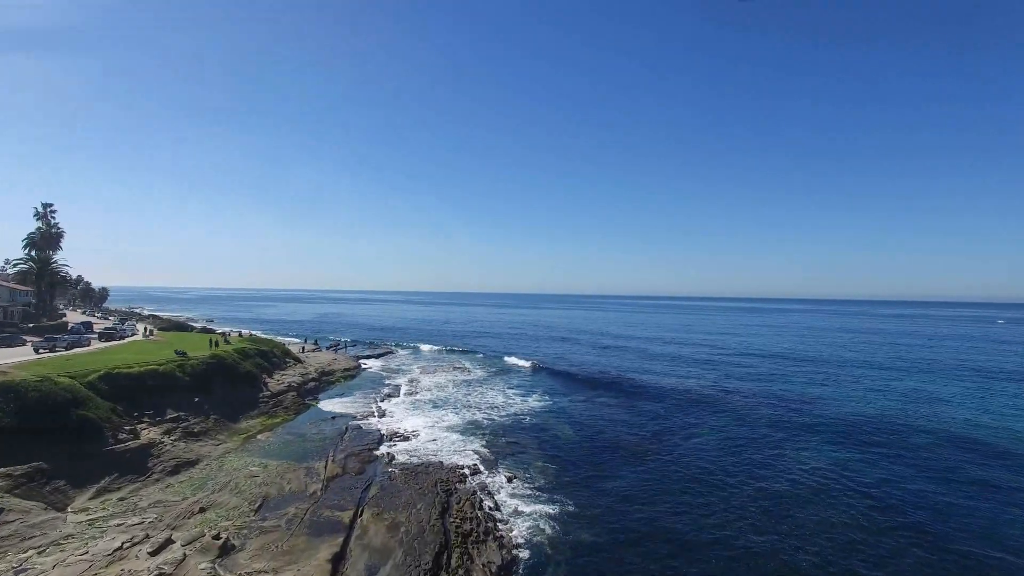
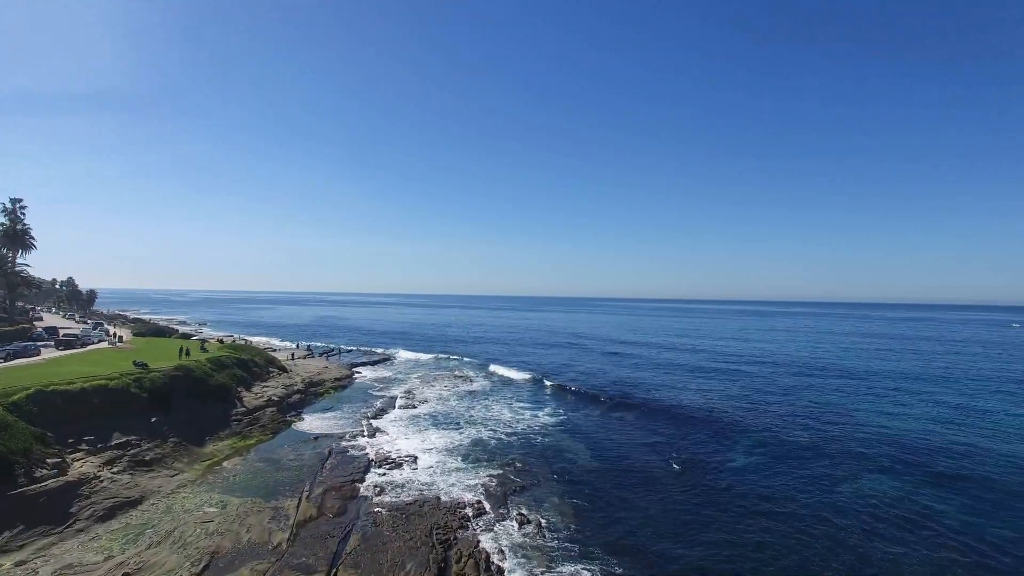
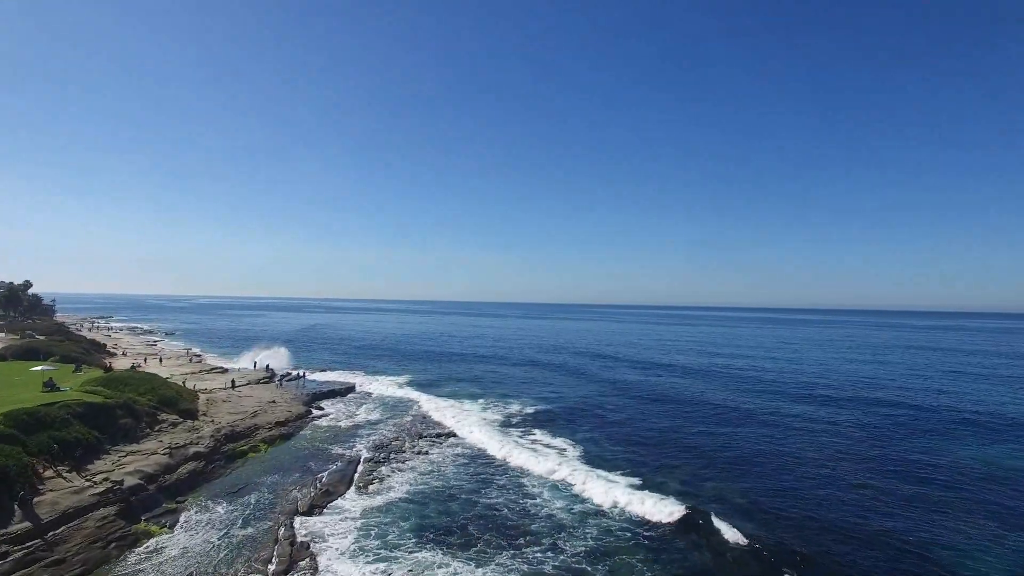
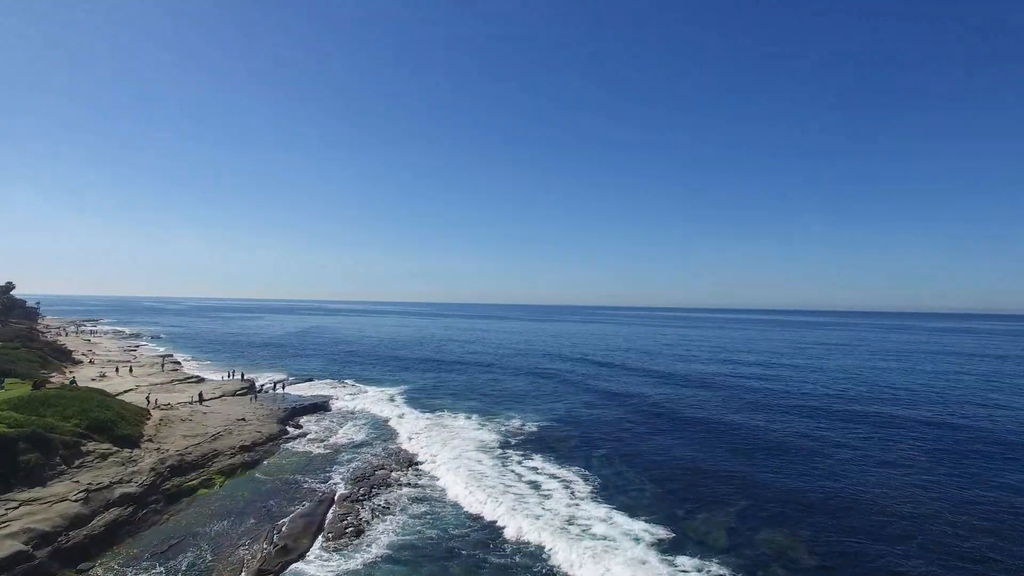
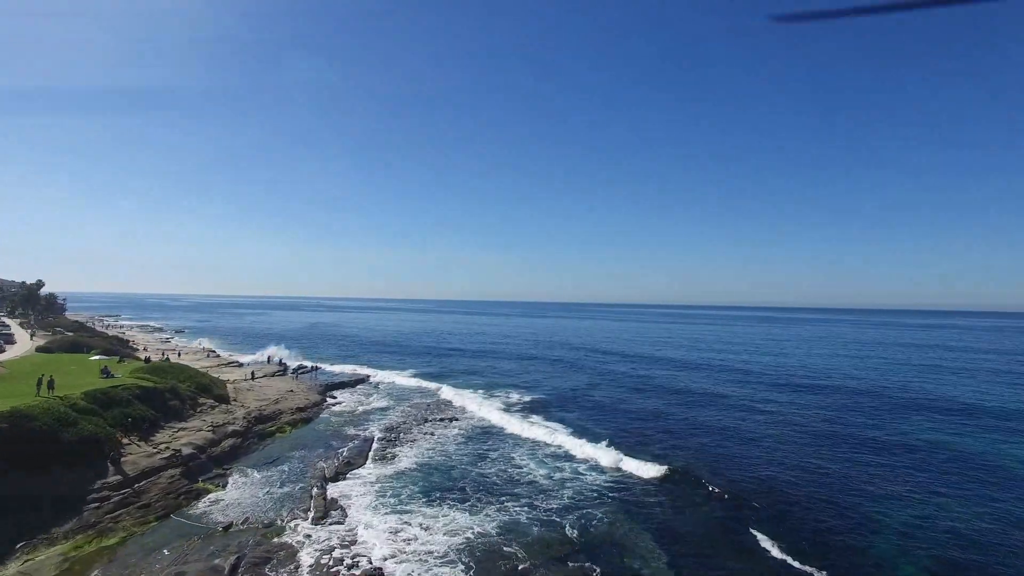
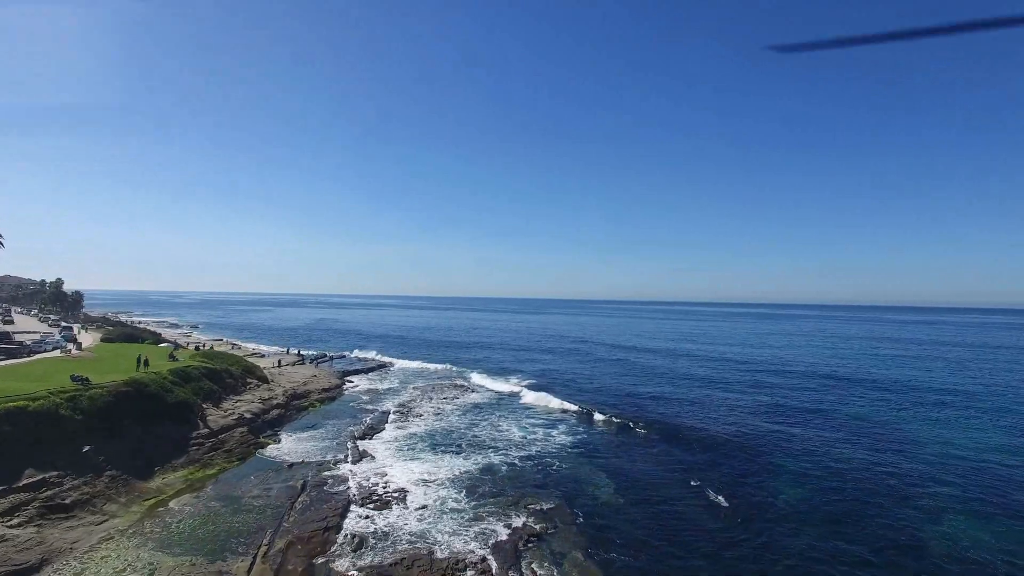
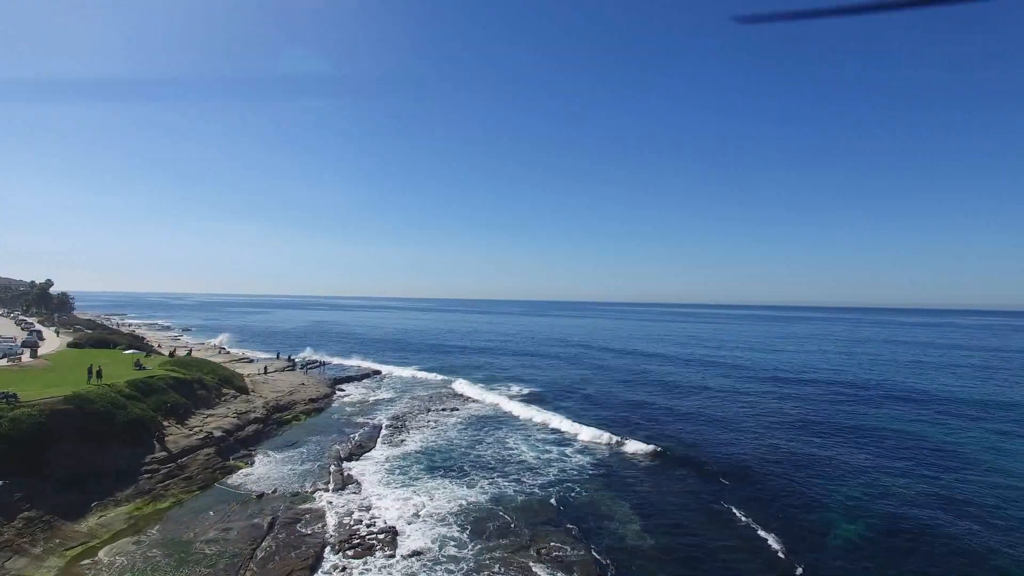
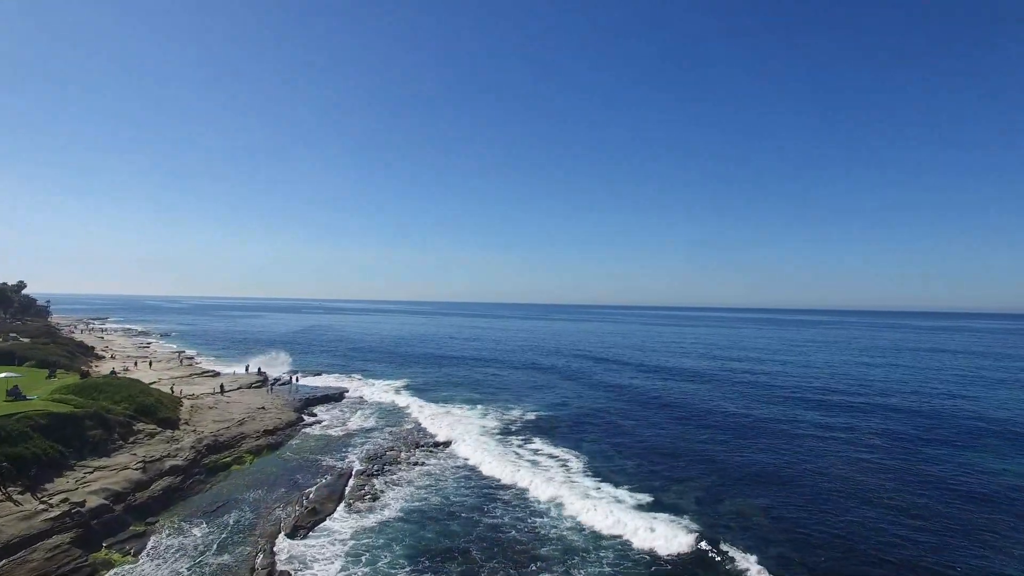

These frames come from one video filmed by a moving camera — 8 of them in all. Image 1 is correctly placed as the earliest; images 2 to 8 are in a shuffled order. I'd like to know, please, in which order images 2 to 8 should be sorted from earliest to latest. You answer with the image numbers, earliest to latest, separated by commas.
2, 6, 7, 5, 3, 8, 4
